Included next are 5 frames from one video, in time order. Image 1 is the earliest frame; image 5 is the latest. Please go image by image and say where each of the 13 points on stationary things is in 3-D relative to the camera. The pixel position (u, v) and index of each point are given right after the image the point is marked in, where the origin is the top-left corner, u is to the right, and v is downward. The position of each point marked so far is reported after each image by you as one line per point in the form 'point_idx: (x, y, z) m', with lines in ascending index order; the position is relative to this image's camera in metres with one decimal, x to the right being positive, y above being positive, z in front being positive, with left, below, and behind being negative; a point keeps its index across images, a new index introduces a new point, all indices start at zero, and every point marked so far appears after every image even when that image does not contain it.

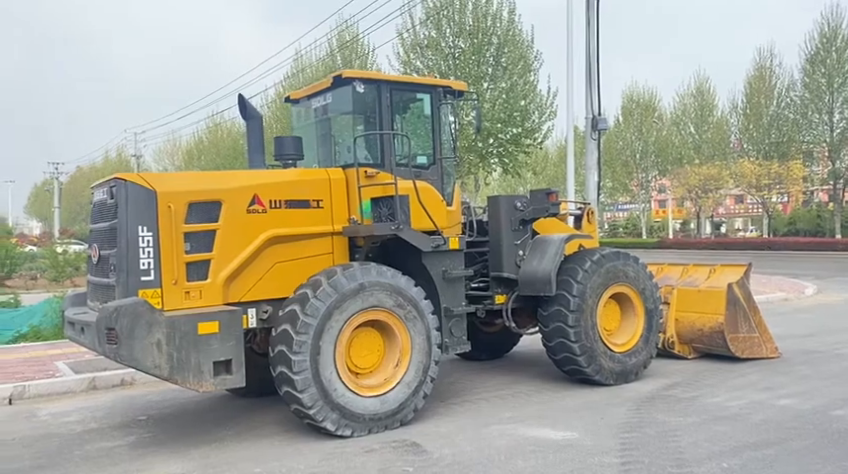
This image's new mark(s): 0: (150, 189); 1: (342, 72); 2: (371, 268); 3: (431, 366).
0: (-2.0, +0.4, +5.7) m
1: (-0.8, +1.5, +6.8) m
2: (-0.4, -0.3, +6.0) m
3: (+0.1, -1.1, +6.3) m
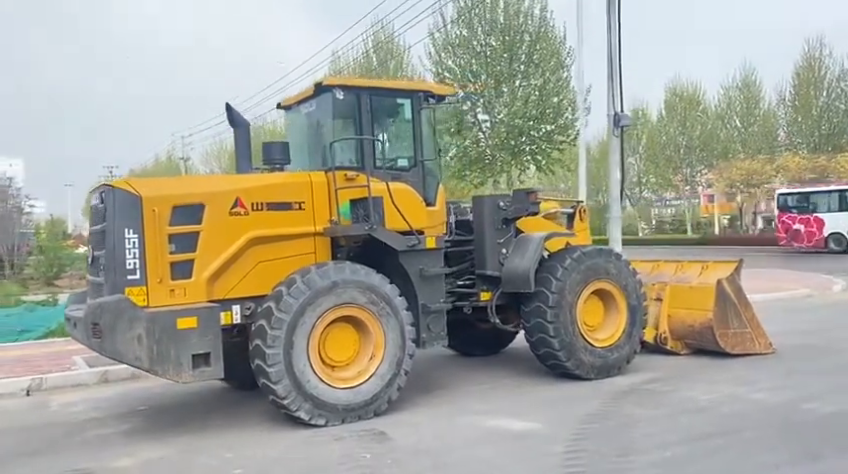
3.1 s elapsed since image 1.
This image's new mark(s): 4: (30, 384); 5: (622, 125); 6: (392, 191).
0: (-2.3, +0.3, +6.1) m
1: (-1.0, +1.5, +7.1) m
2: (-0.7, -0.3, +6.4) m
3: (-0.2, -1.0, +6.6) m
4: (-4.2, -1.6, +8.2) m
5: (+4.5, +2.5, +17.4) m
6: (-0.3, +0.4, +7.0) m
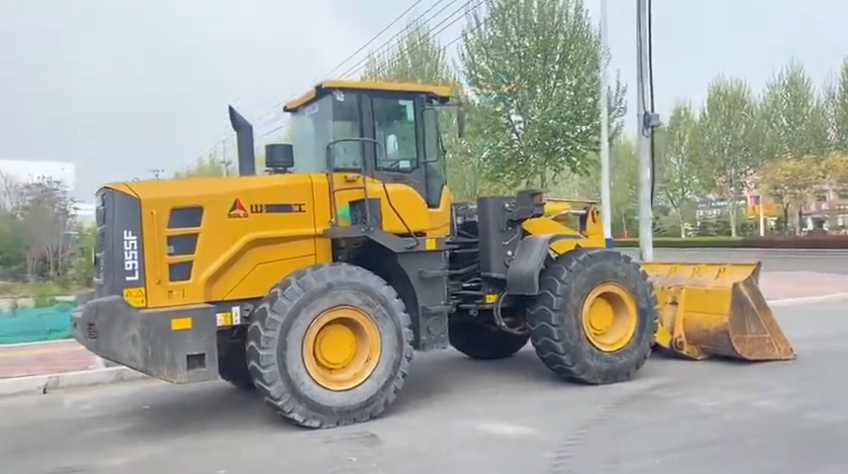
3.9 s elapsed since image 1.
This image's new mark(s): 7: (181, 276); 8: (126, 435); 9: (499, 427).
0: (-2.4, +0.3, +6.2) m
1: (-0.9, +1.4, +7.1) m
2: (-0.7, -0.3, +6.4) m
3: (-0.2, -1.1, +6.5) m
4: (-4.1, -1.6, +8.4) m
5: (+5.1, +2.5, +17.1) m
6: (-0.3, +0.4, +7.0) m
7: (-2.0, -0.3, +6.3) m
8: (-2.5, -1.7, +6.4) m
9: (+0.6, -1.5, +6.1) m
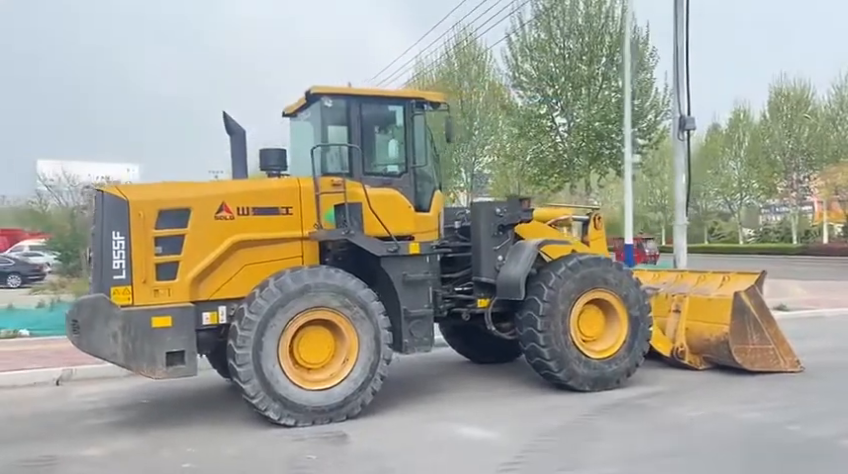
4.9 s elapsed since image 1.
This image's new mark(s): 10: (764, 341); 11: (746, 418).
0: (-2.5, +0.3, +6.5) m
1: (-1.1, +1.4, +7.3) m
2: (-0.9, -0.3, +6.5) m
3: (-0.4, -1.1, +6.6) m
4: (-4.2, -1.6, +8.8) m
5: (+5.8, +2.4, +16.8) m
6: (-0.4, +0.4, +7.1) m
7: (-2.2, -0.3, +6.5) m
8: (-2.7, -1.7, +6.6) m
9: (+0.4, -1.6, +6.1) m
10: (+3.7, -1.1, +8.2) m
11: (+2.7, -1.5, +6.4) m
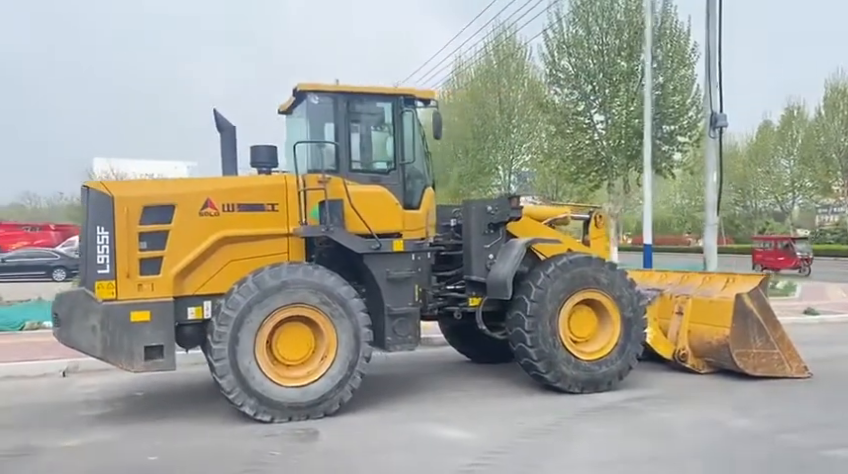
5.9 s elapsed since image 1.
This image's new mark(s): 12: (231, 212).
0: (-2.7, +0.4, +6.6) m
1: (-1.2, +1.5, +7.3) m
2: (-1.1, -0.3, +6.5) m
3: (-0.6, -1.1, +6.6) m
4: (-4.2, -1.5, +9.0) m
5: (+6.3, +2.4, +16.3) m
6: (-0.6, +0.4, +7.1) m
7: (-2.4, -0.3, +6.6) m
8: (-2.9, -1.6, +6.8) m
9: (+0.1, -1.5, +6.1) m
10: (+3.6, -1.1, +7.9) m
11: (+2.5, -1.5, +6.2) m
12: (-1.7, +0.2, +6.8) m
